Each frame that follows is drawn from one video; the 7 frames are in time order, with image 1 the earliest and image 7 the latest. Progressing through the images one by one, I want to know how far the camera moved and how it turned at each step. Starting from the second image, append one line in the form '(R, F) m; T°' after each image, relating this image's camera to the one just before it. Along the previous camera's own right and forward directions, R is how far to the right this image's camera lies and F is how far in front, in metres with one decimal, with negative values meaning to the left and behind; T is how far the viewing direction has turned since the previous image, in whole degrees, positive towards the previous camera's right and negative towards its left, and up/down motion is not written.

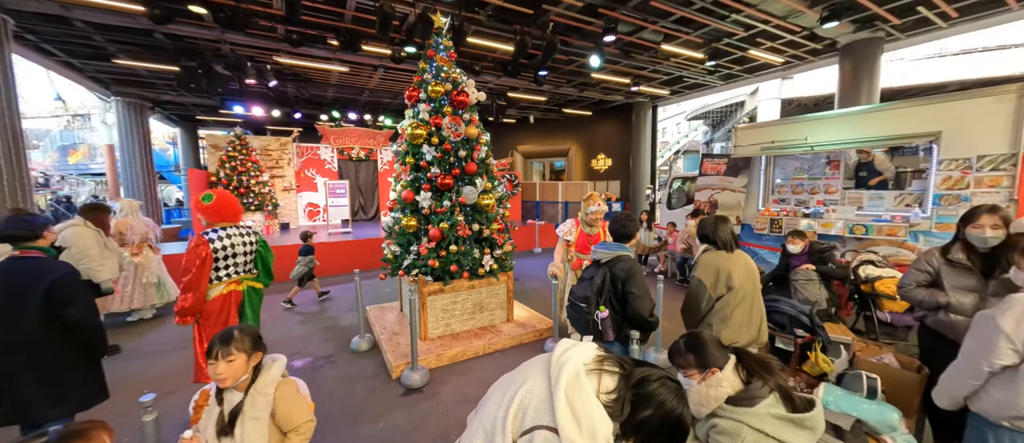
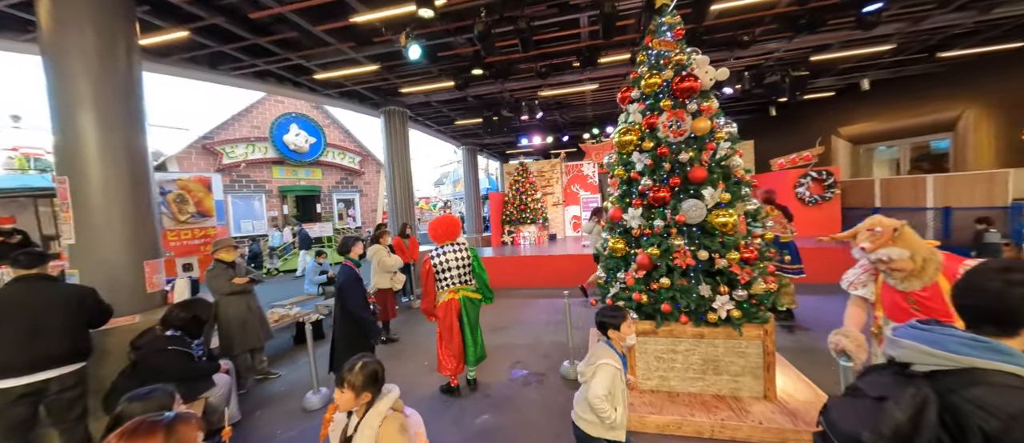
(+0.4, +0.7) m; -44°
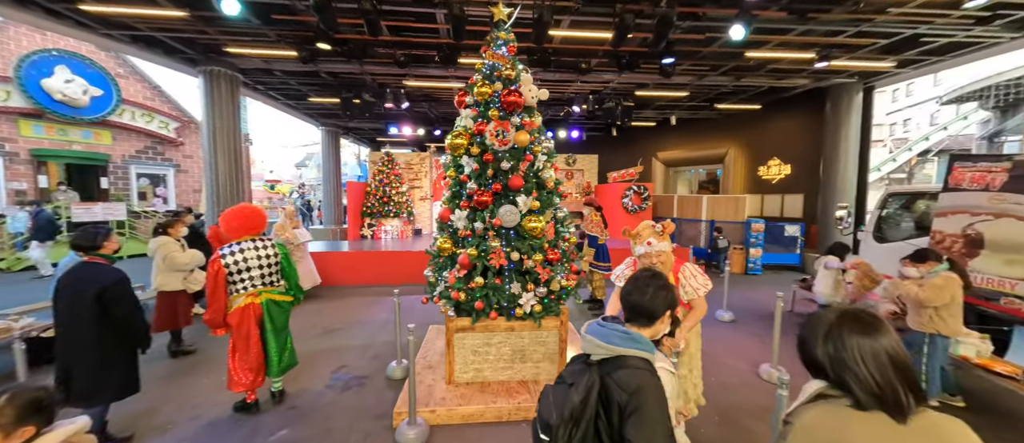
(+0.5, -0.1) m; +19°
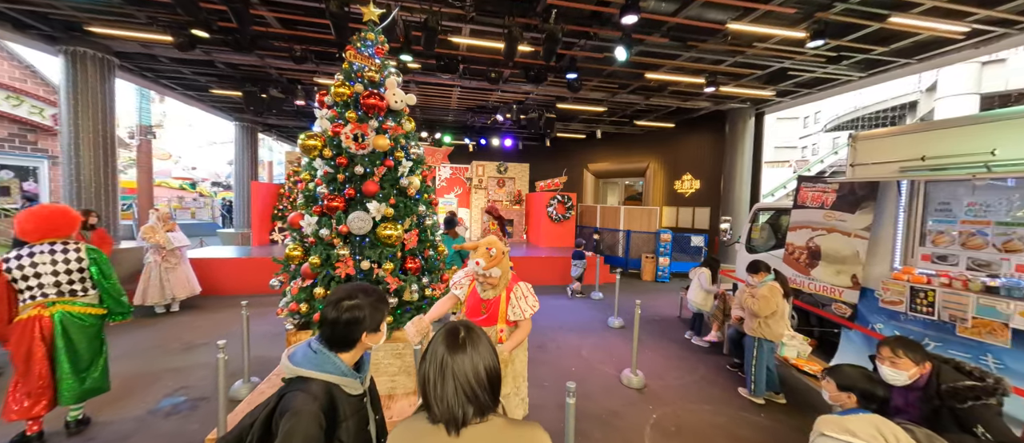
(+0.9, 0.0) m; +7°
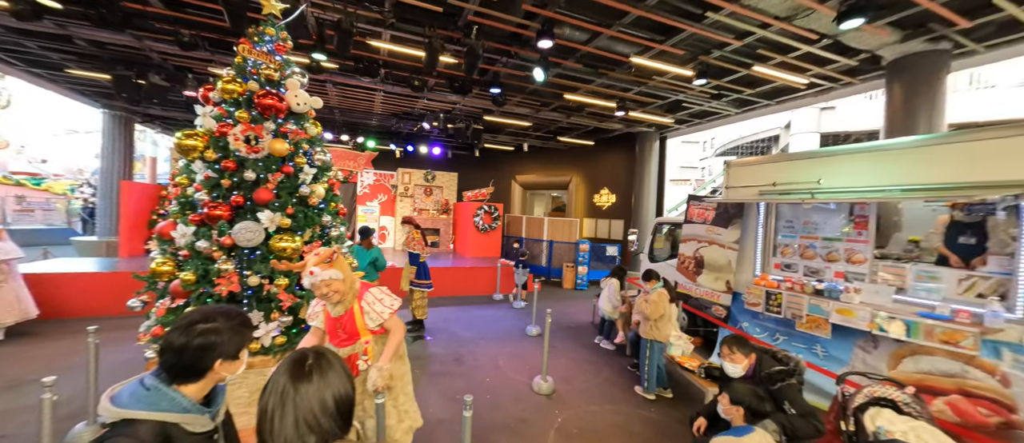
(+0.2, -0.1) m; +11°
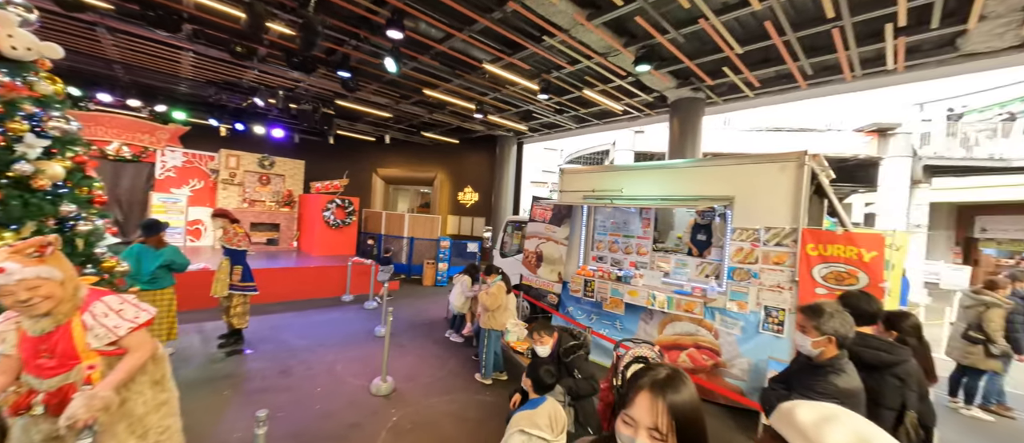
(+0.3, -0.1) m; +21°
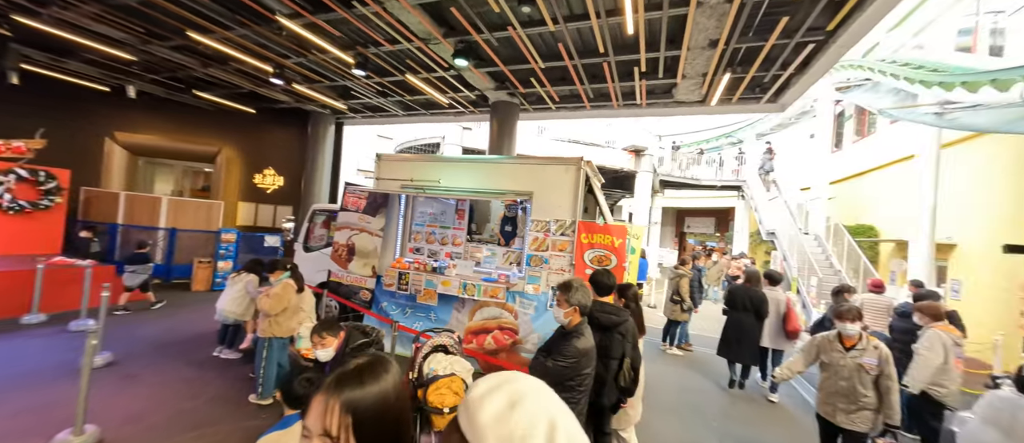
(+0.4, 0.0) m; +26°
